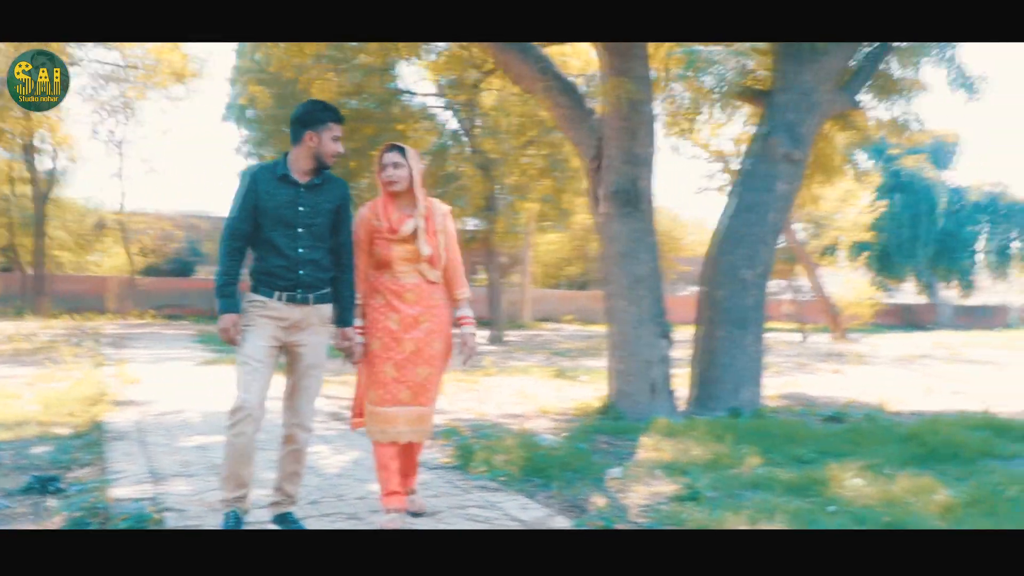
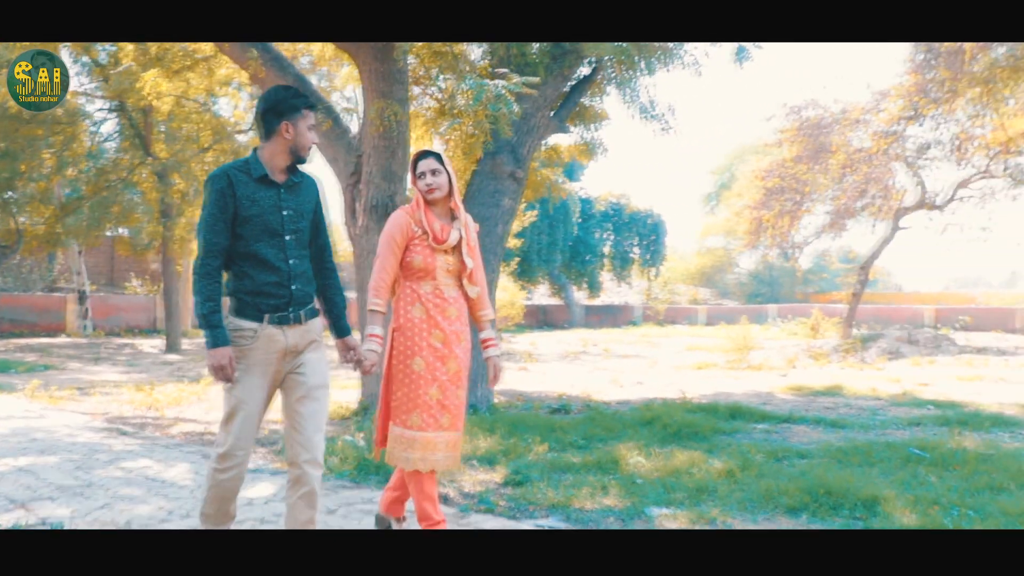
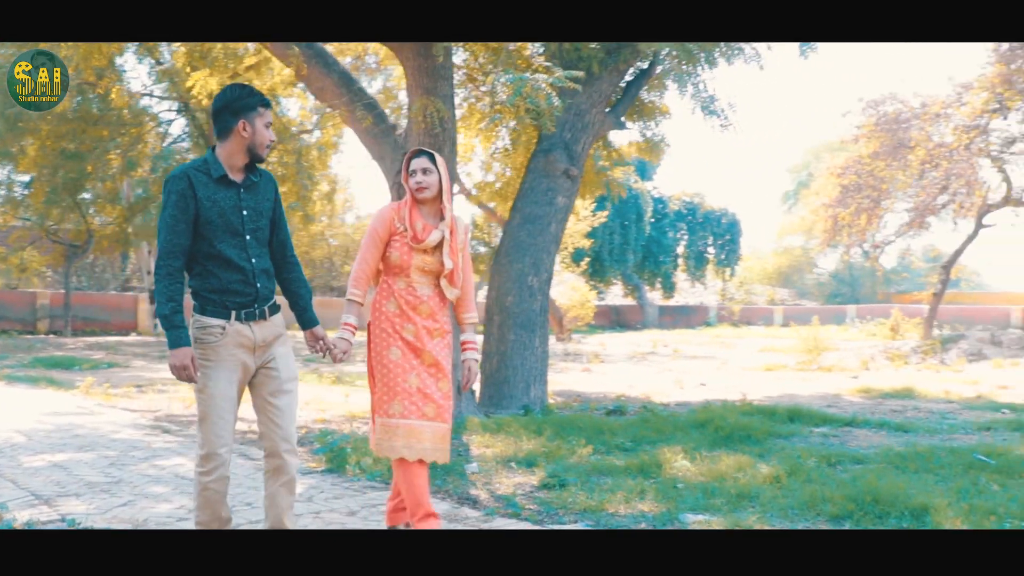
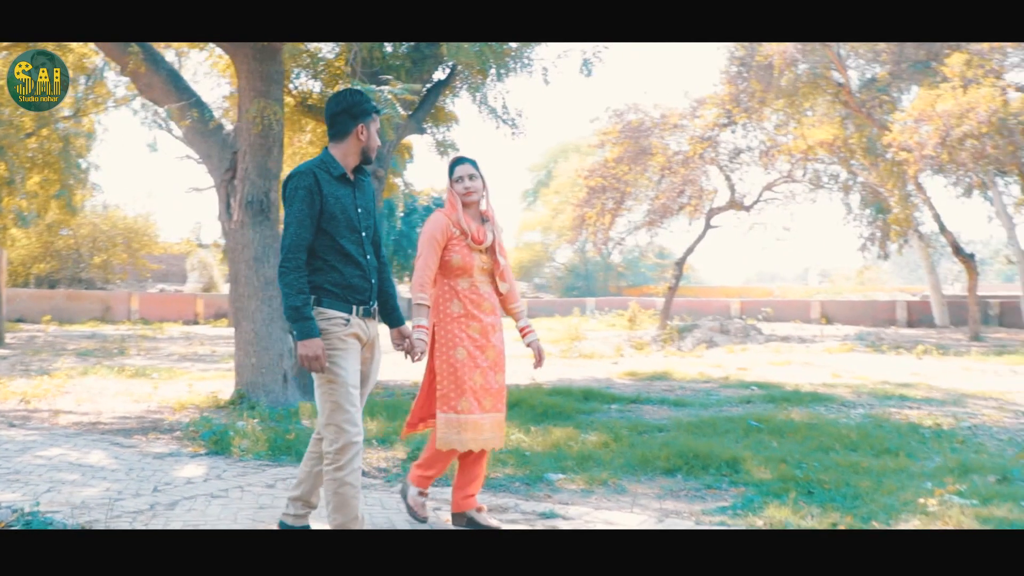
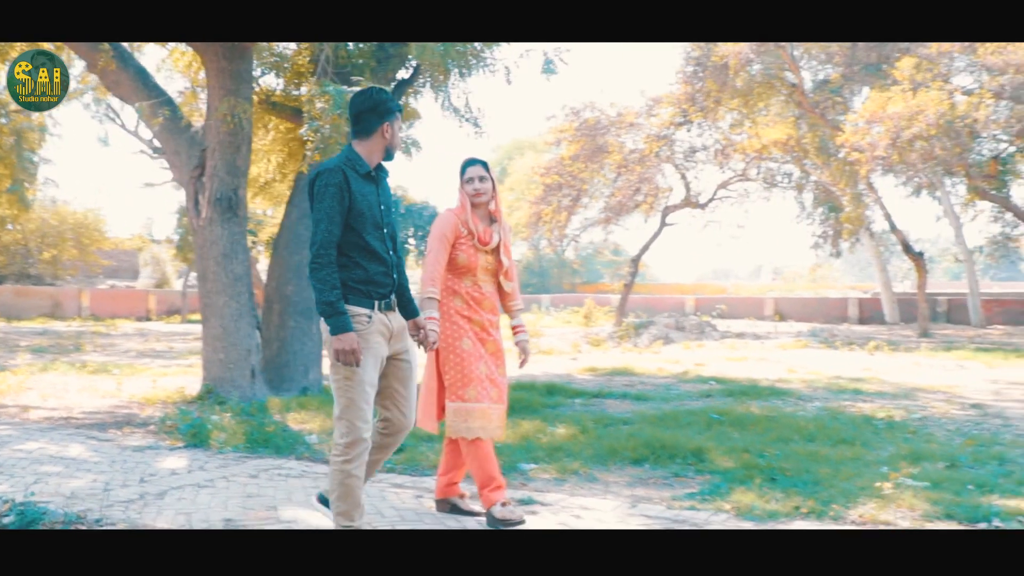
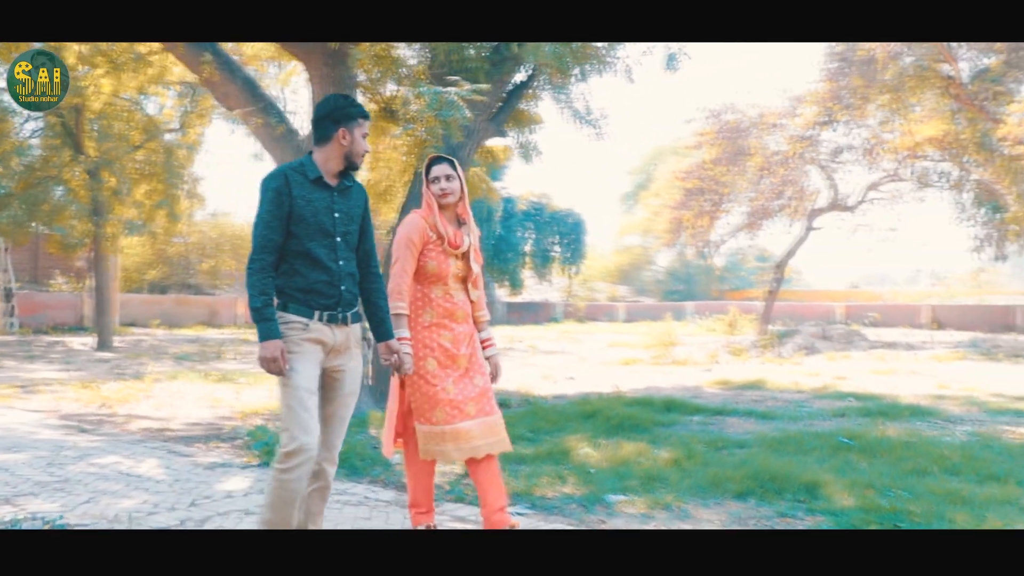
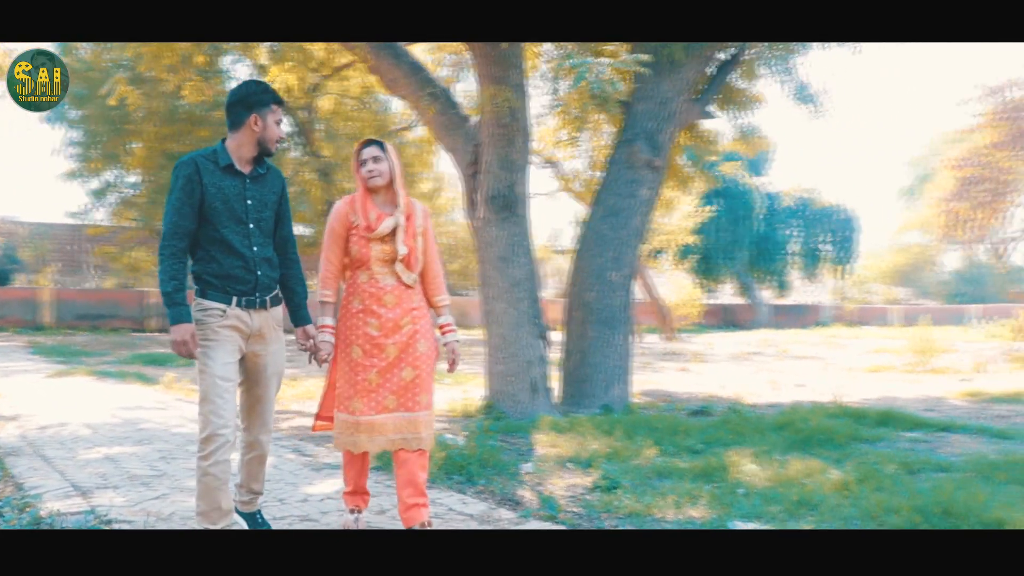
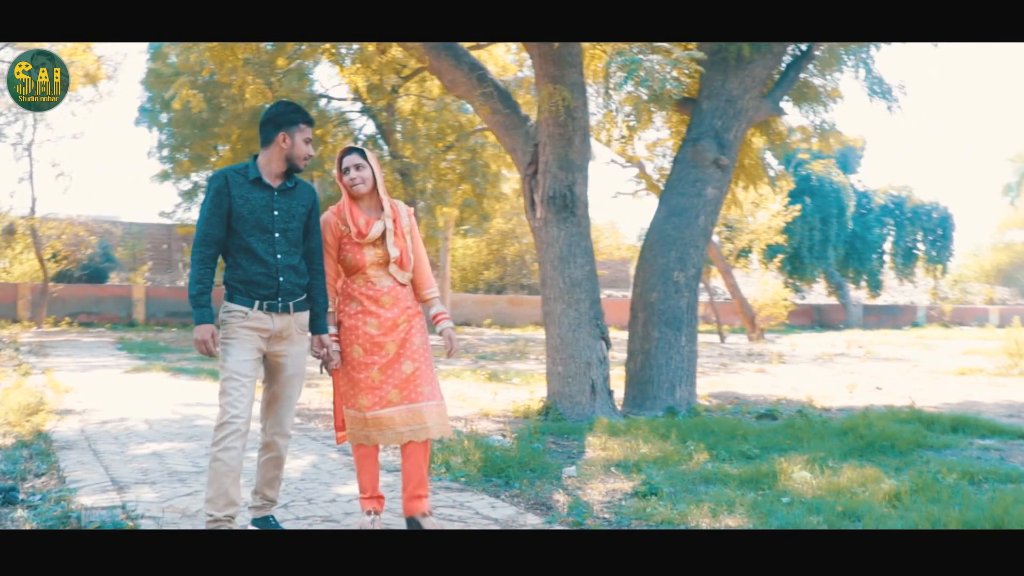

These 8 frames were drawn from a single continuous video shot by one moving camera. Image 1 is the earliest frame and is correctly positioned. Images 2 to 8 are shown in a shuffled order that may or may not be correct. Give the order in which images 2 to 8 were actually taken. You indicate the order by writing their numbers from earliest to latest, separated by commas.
8, 7, 3, 2, 6, 4, 5
